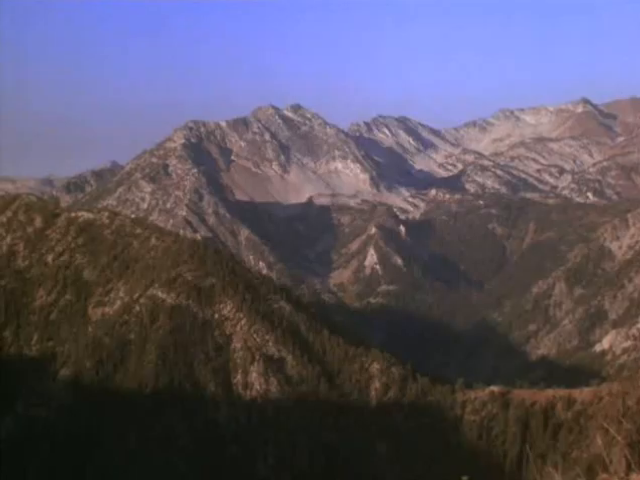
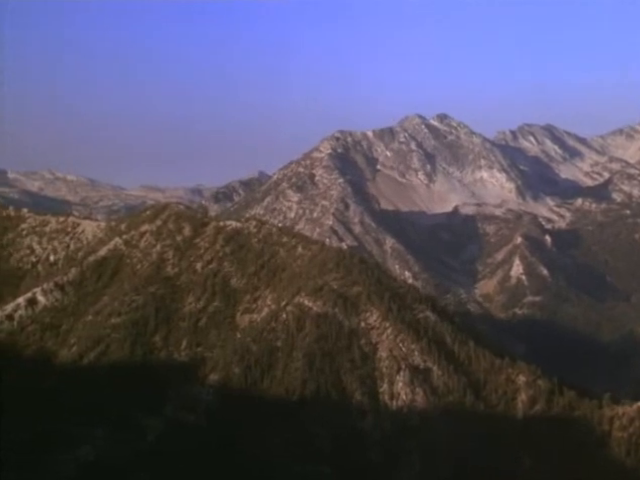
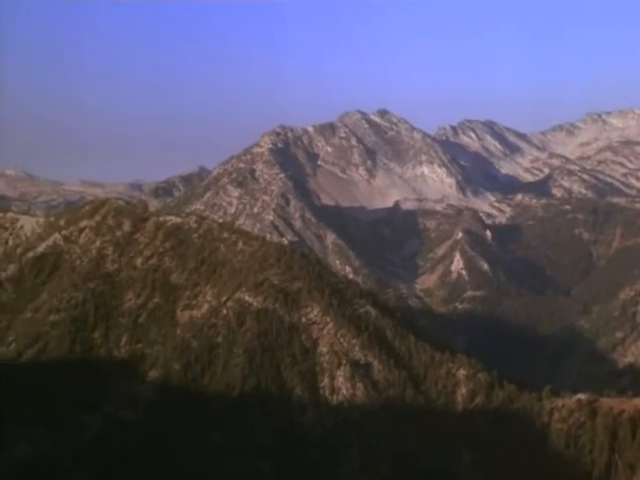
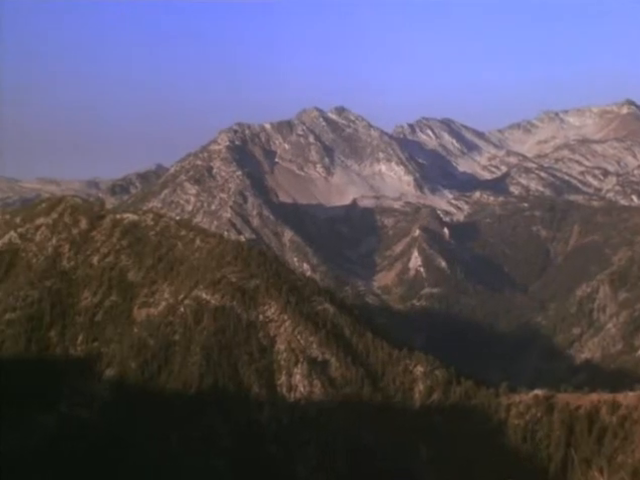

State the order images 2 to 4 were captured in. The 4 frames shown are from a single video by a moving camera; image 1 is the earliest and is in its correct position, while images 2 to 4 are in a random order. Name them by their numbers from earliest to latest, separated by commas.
4, 3, 2
